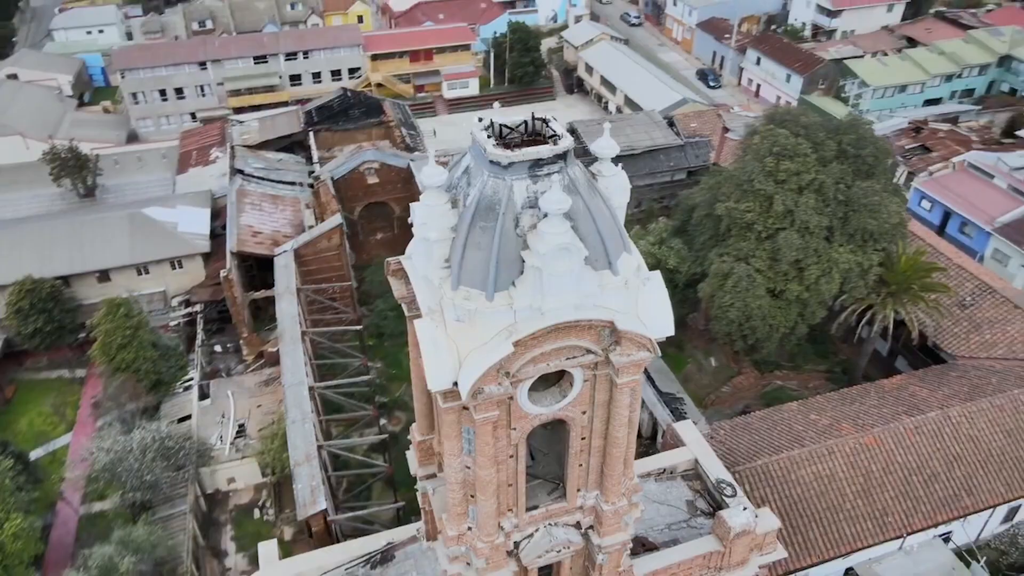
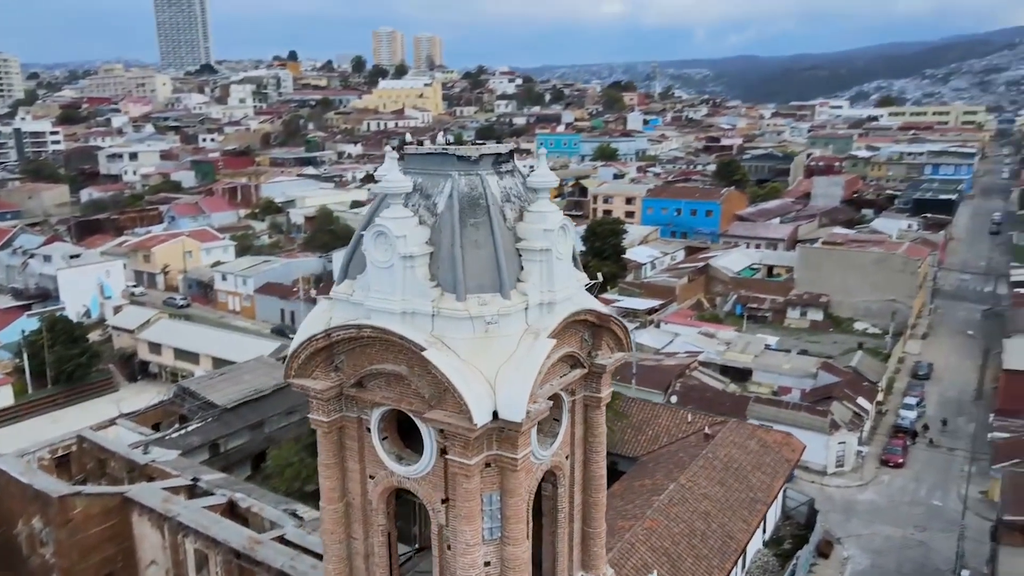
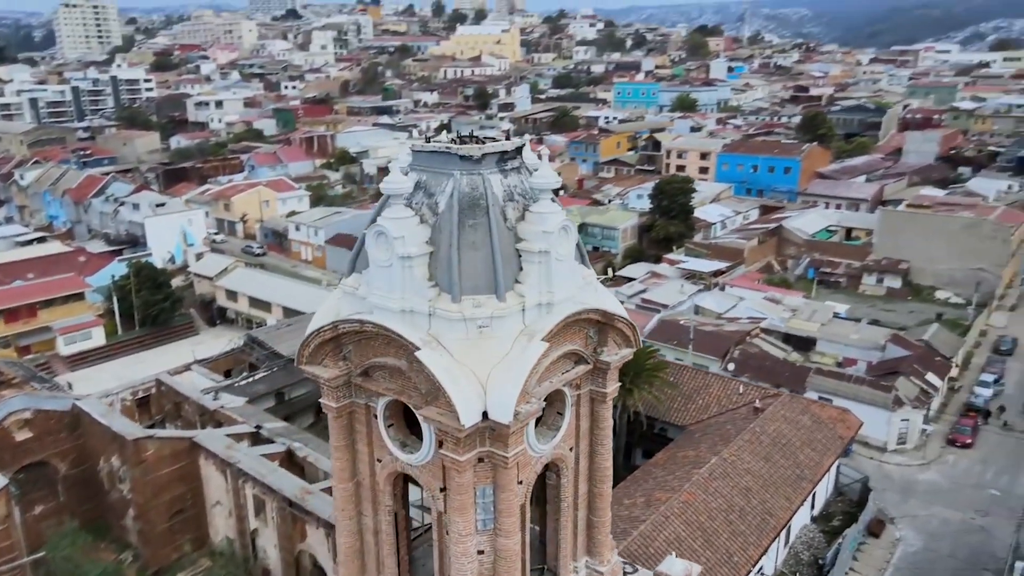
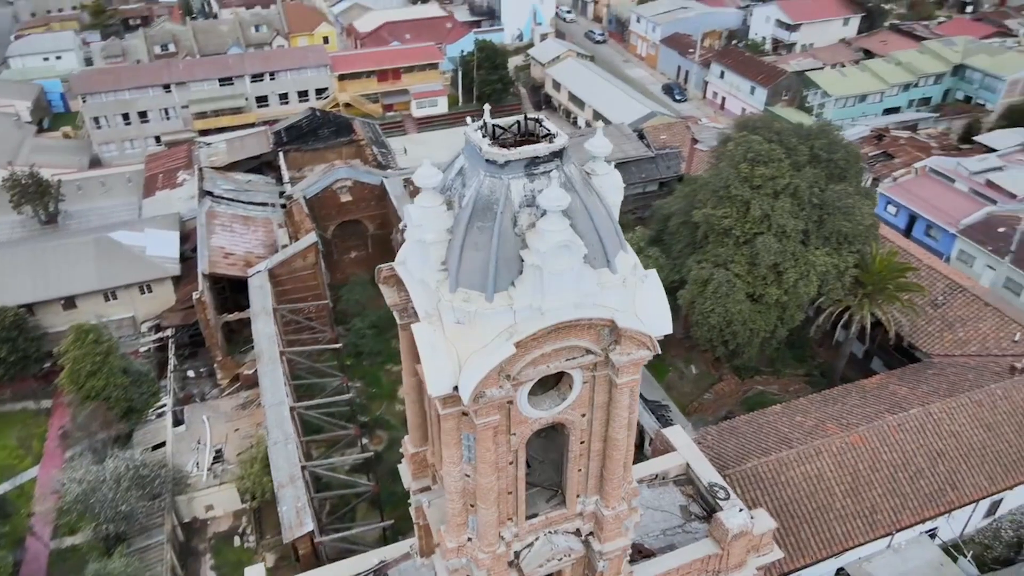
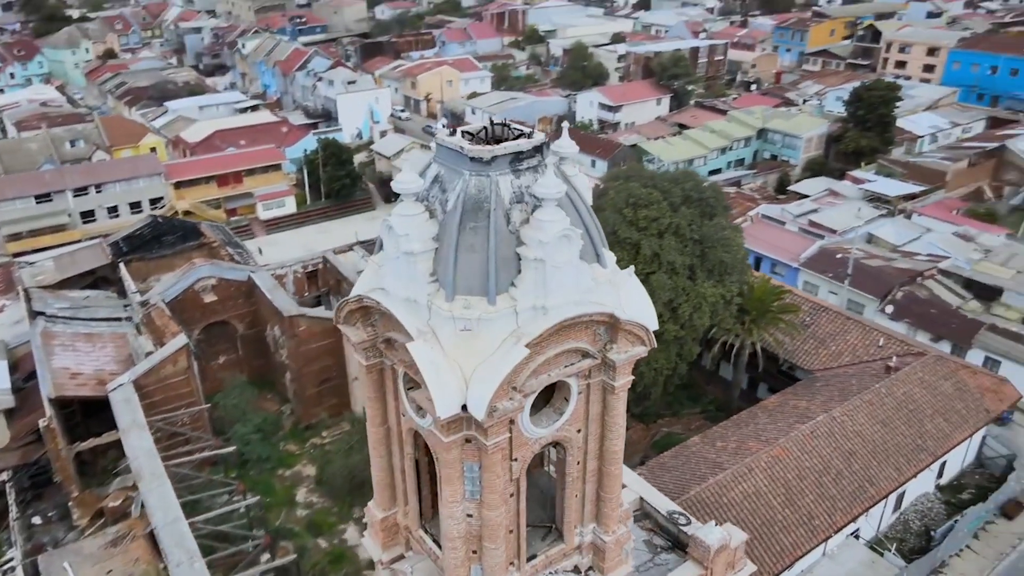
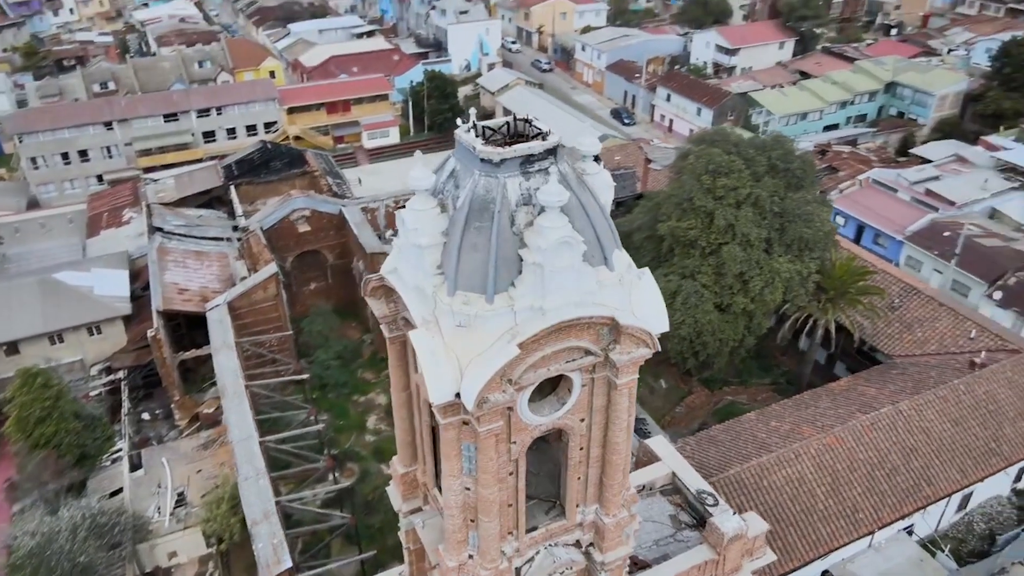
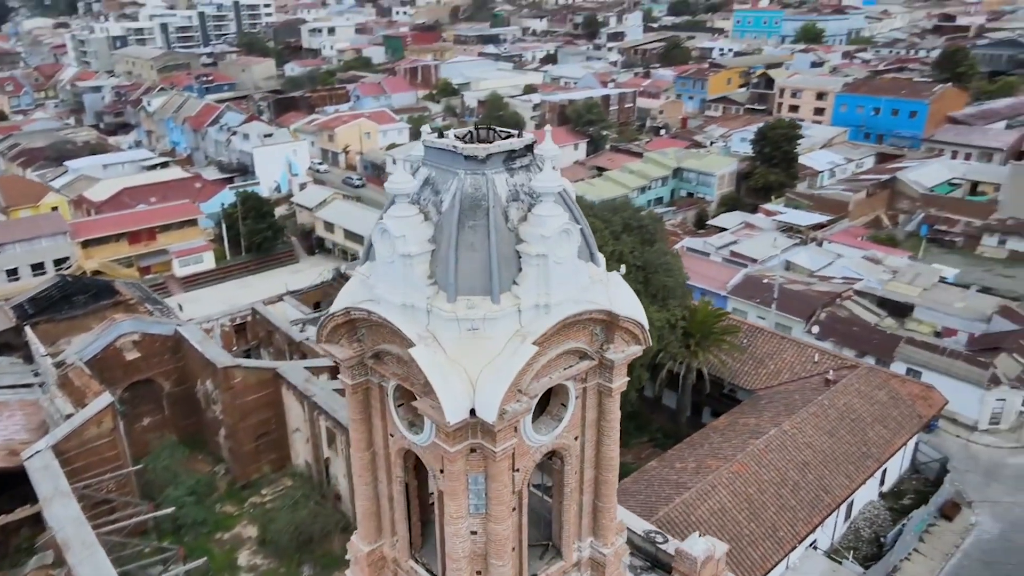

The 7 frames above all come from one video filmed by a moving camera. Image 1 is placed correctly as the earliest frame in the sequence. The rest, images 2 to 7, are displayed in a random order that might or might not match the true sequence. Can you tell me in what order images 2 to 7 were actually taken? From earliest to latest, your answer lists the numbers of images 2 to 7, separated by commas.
4, 6, 5, 7, 3, 2
